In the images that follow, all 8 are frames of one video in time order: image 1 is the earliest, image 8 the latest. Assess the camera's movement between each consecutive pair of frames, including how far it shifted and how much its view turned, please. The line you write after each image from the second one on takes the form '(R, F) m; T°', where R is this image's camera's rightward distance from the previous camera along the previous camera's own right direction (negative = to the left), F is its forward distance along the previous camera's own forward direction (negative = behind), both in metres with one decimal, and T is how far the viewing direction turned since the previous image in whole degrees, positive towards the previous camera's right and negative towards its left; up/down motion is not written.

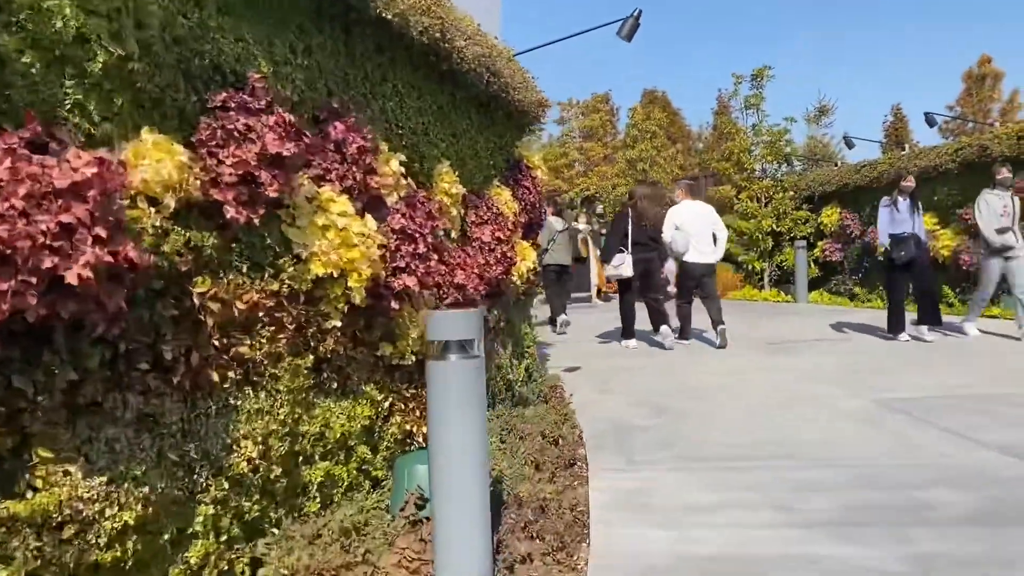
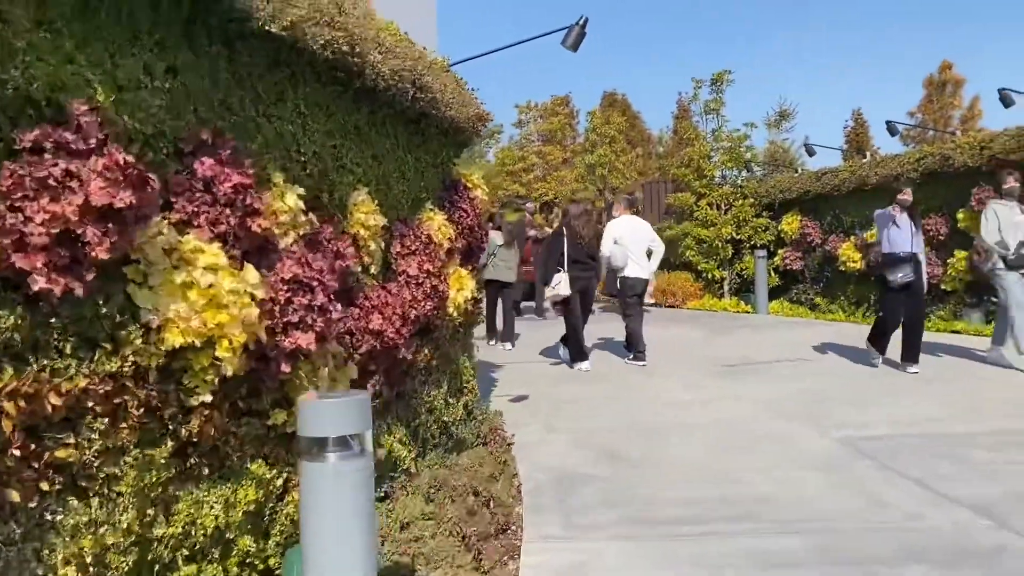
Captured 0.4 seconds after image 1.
(+0.2, +0.5) m; +2°
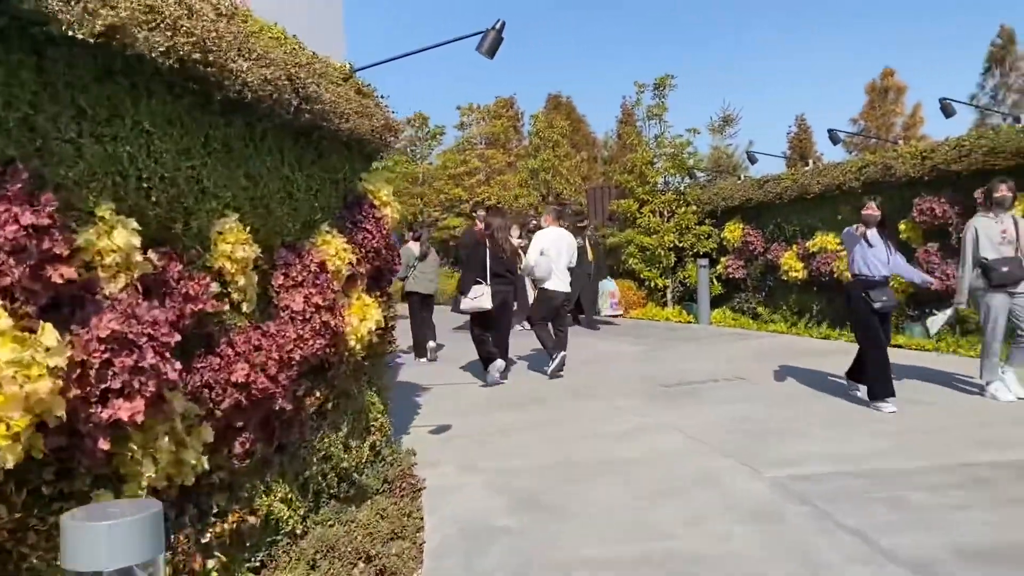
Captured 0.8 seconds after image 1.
(+0.2, +0.5) m; +3°
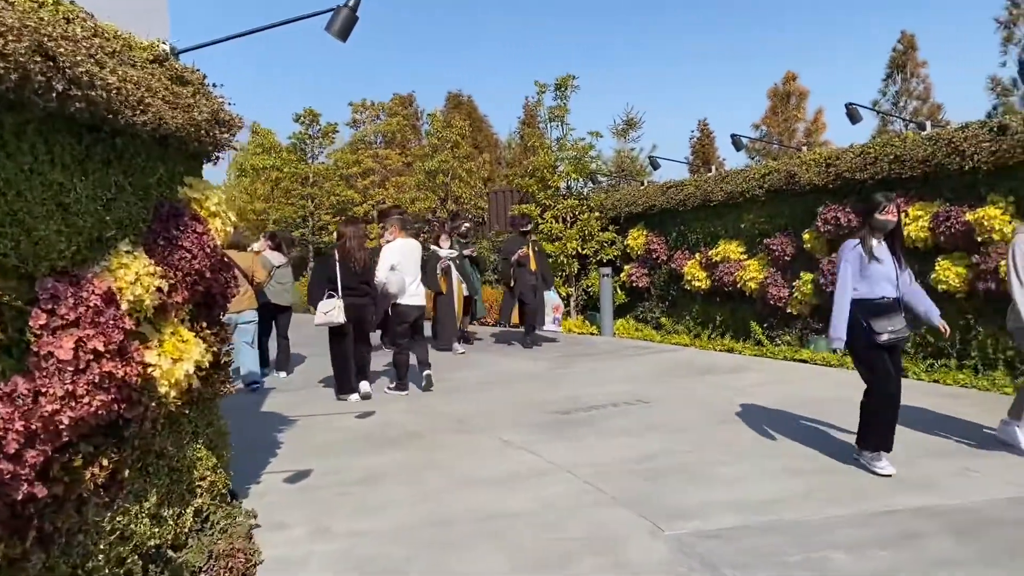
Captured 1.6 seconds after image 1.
(+0.2, +0.8) m; +6°
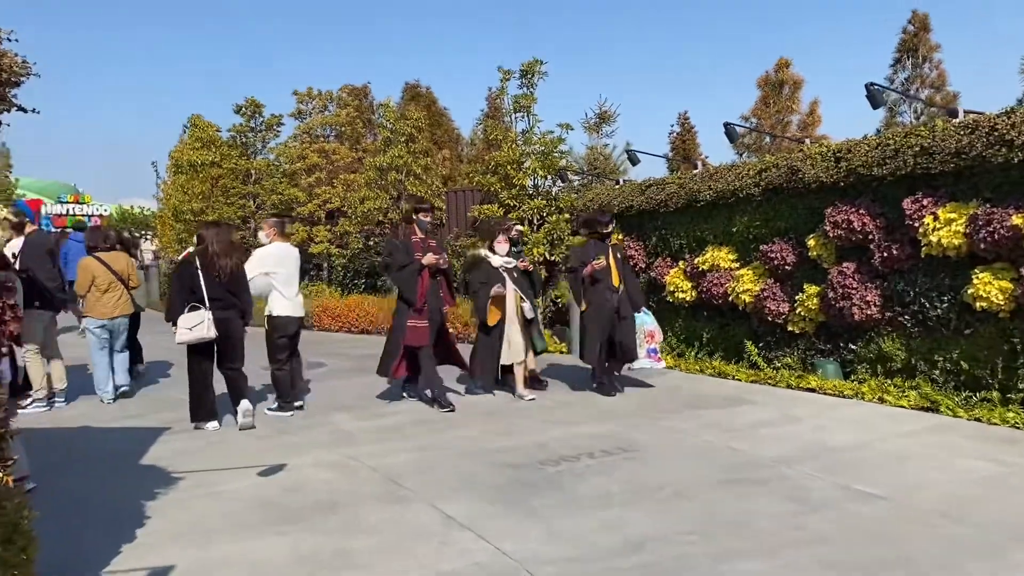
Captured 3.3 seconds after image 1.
(+0.1, +1.5) m; +2°
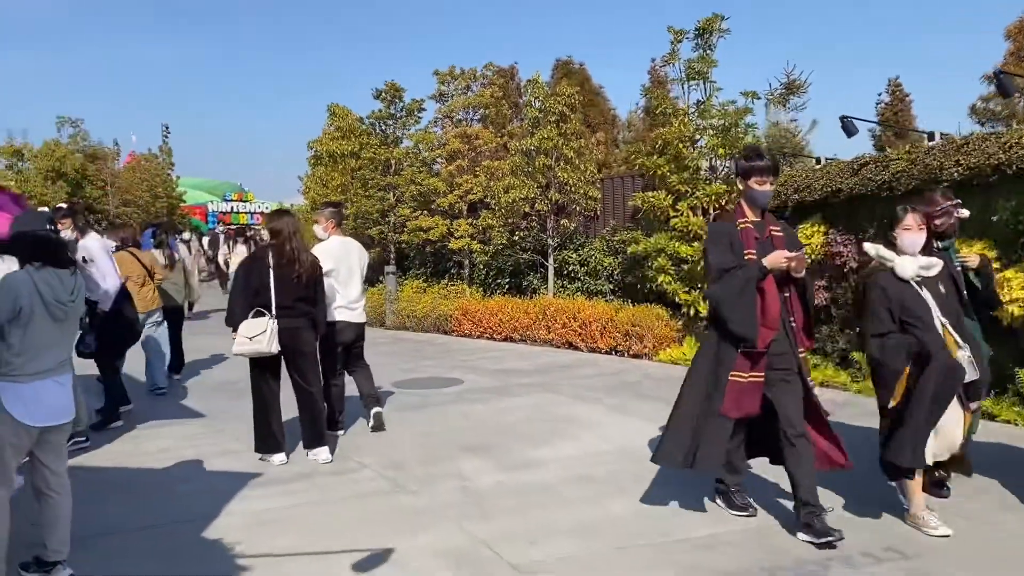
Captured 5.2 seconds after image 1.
(-0.3, +1.8) m; -10°
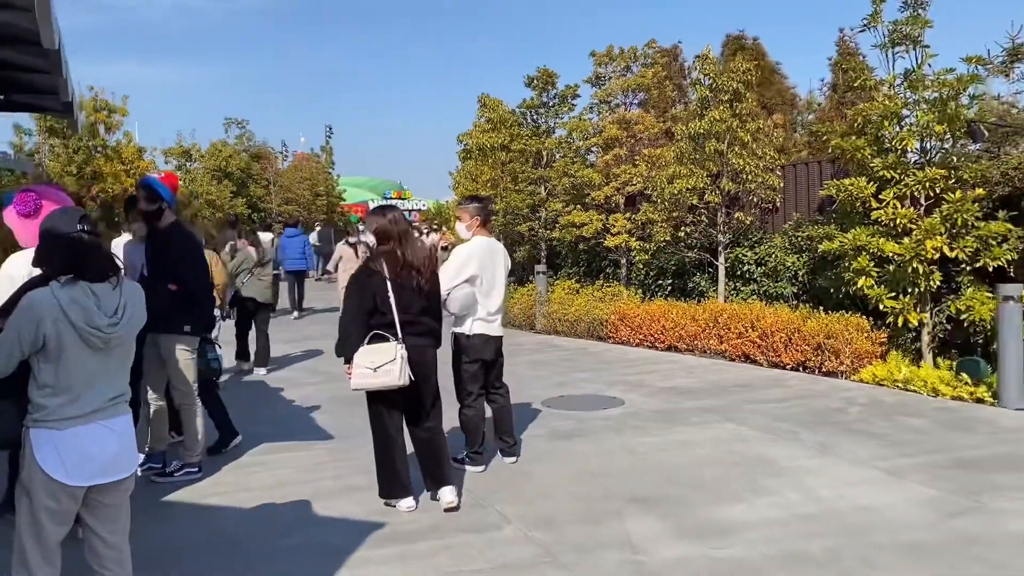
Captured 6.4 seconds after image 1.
(-0.1, +1.1) m; -10°
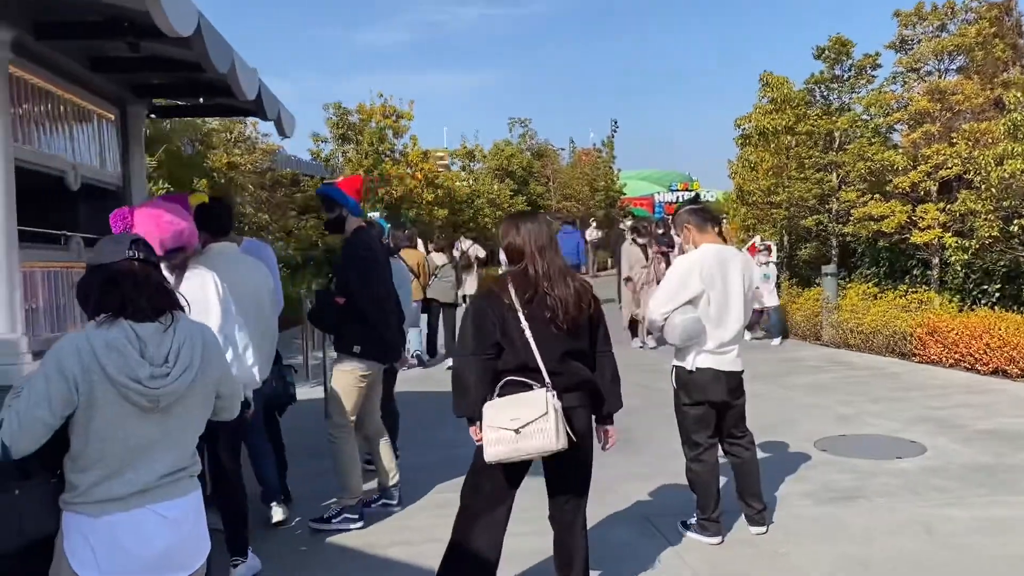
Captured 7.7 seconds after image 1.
(+0.2, +1.0) m; -19°
